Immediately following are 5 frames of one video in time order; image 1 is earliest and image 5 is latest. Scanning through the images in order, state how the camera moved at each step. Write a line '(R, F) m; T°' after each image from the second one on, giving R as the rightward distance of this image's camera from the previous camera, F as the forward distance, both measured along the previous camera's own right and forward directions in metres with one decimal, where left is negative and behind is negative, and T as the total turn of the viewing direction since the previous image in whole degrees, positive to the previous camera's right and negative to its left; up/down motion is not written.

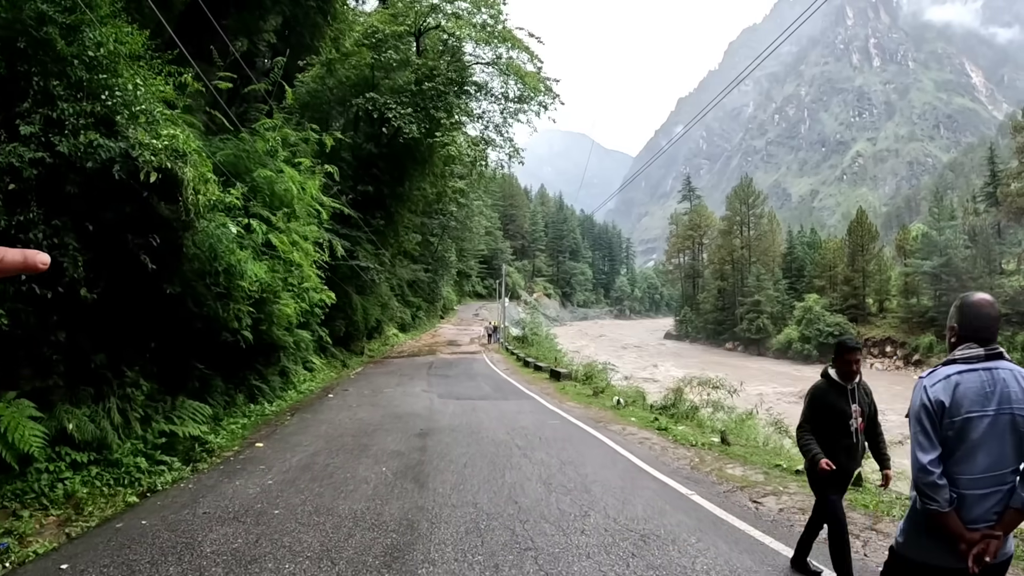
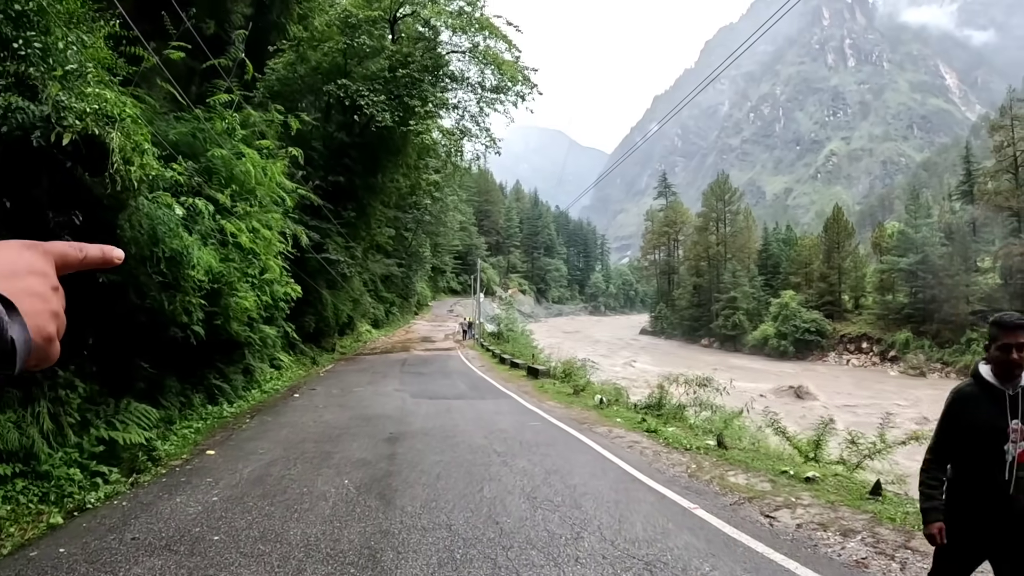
(0.0, +0.8) m; +2°
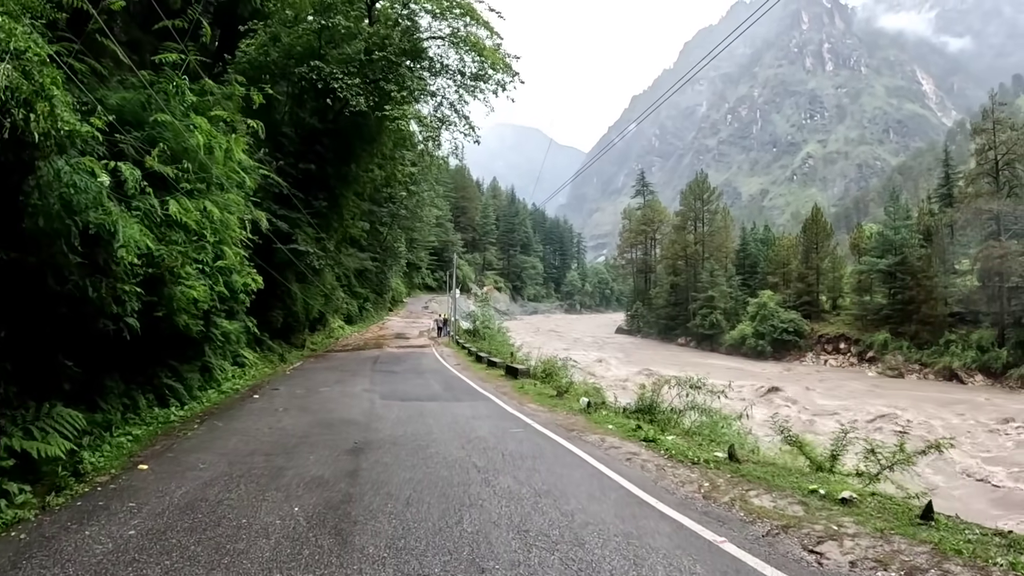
(-0.1, +1.1) m; +2°
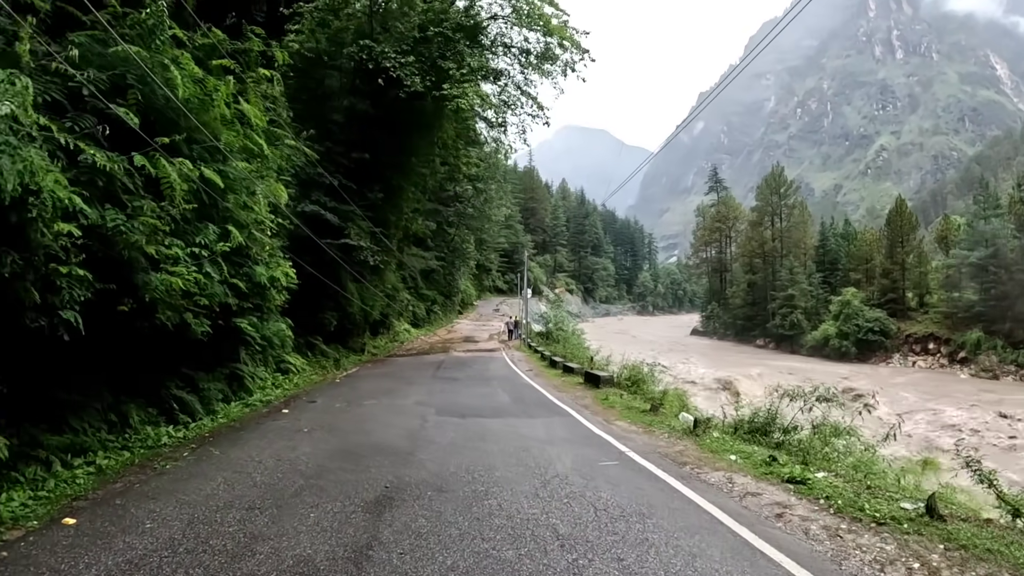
(-0.3, +2.6) m; -6°
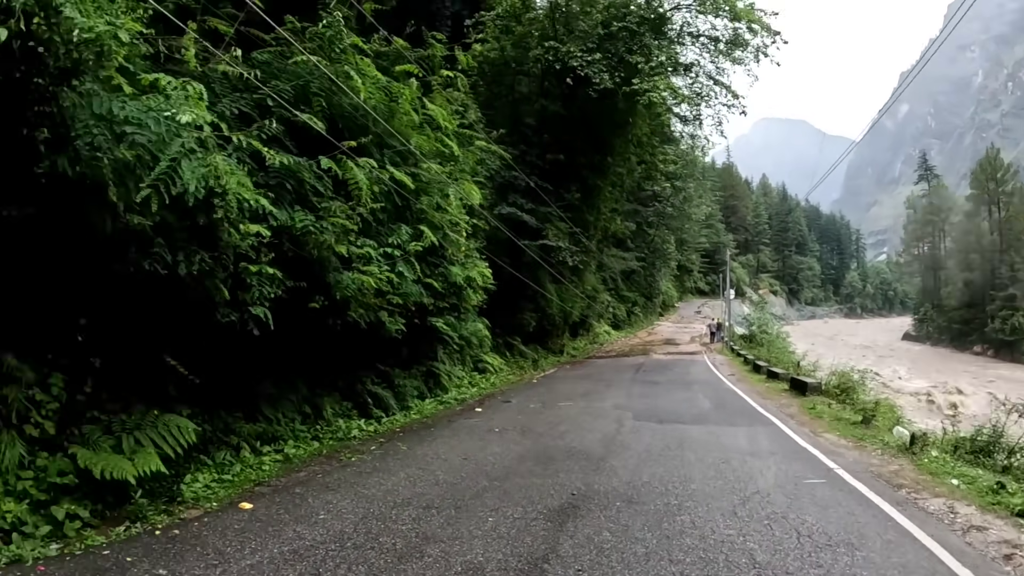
(-0.3, +0.5) m; -13°
